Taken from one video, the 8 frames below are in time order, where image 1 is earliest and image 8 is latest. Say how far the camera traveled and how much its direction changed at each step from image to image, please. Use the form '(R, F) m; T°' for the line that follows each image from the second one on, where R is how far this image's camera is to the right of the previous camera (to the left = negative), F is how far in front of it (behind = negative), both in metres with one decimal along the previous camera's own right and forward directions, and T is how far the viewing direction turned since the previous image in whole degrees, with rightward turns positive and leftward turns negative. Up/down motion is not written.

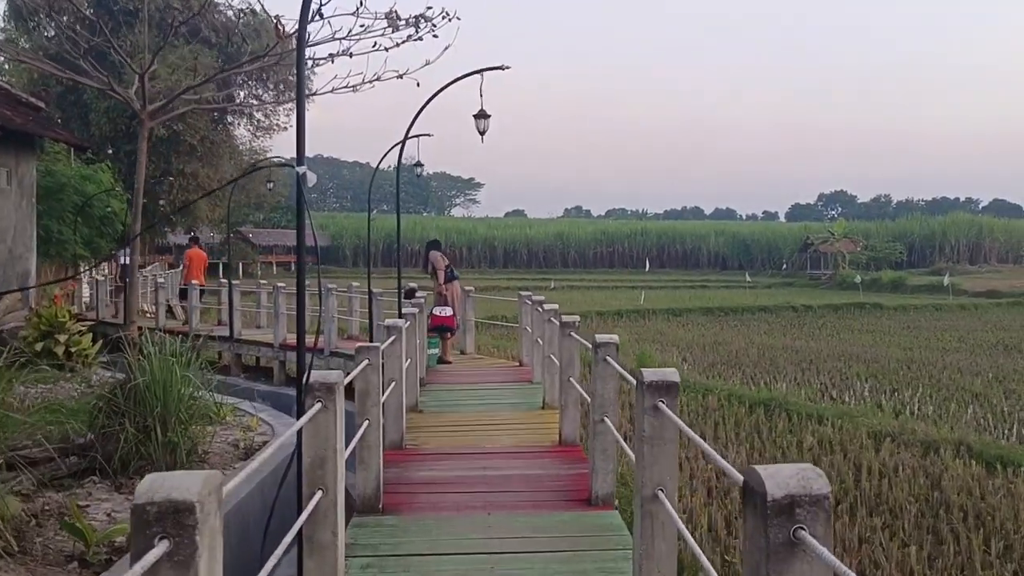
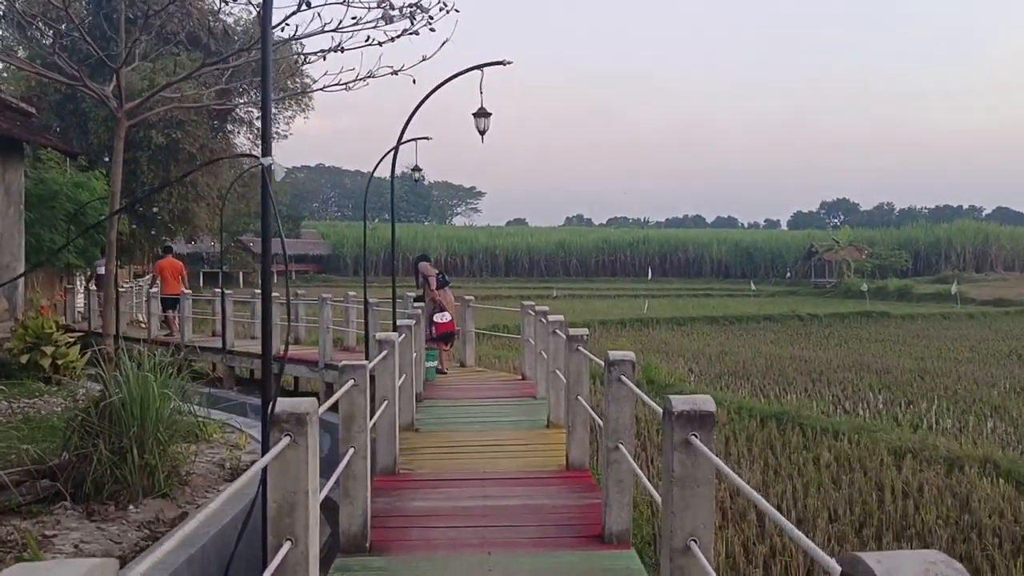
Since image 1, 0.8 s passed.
(0.0, +0.4) m; 0°
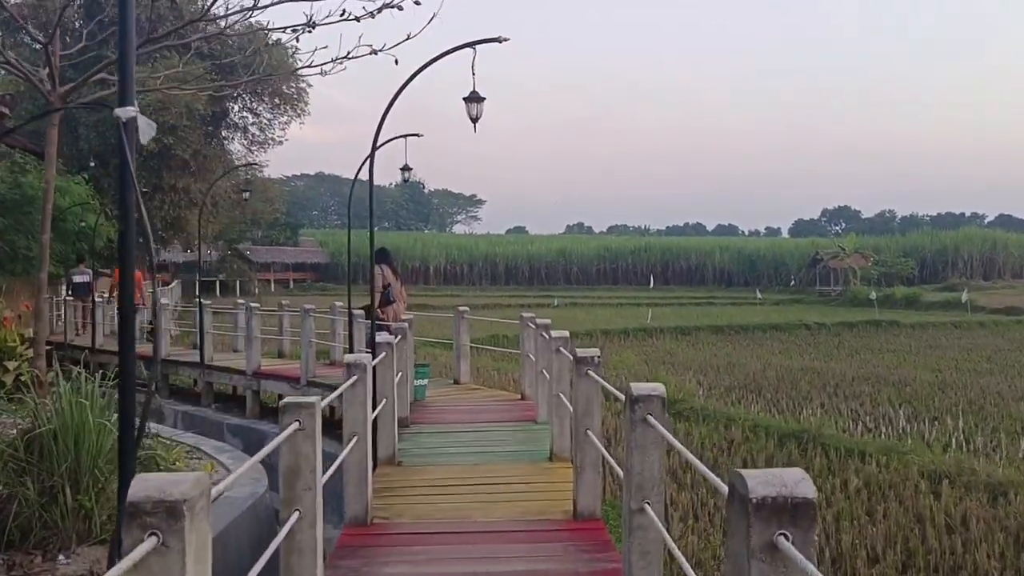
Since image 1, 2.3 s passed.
(0.0, +0.8) m; 0°
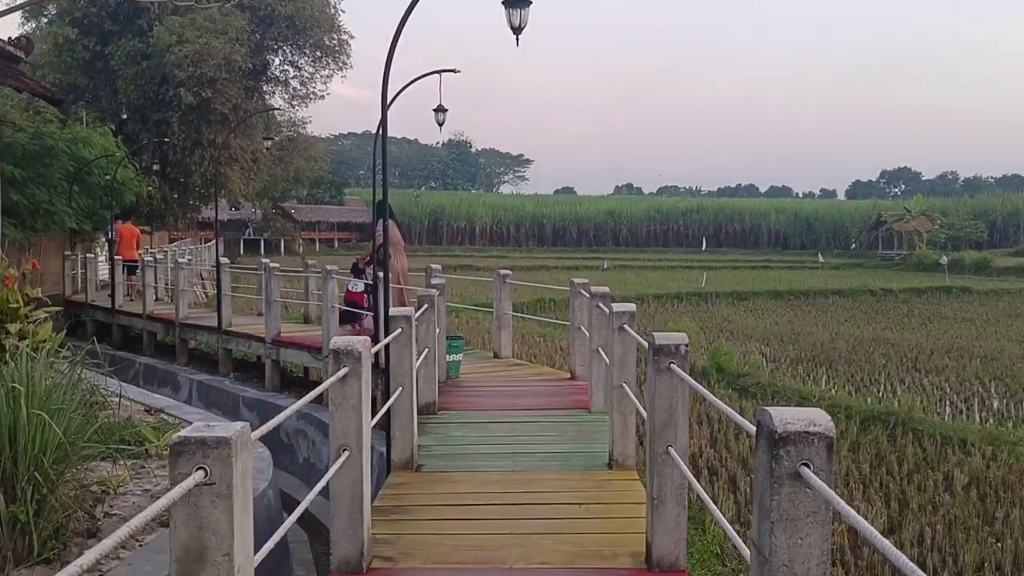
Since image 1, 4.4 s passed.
(0.0, +1.2) m; -3°
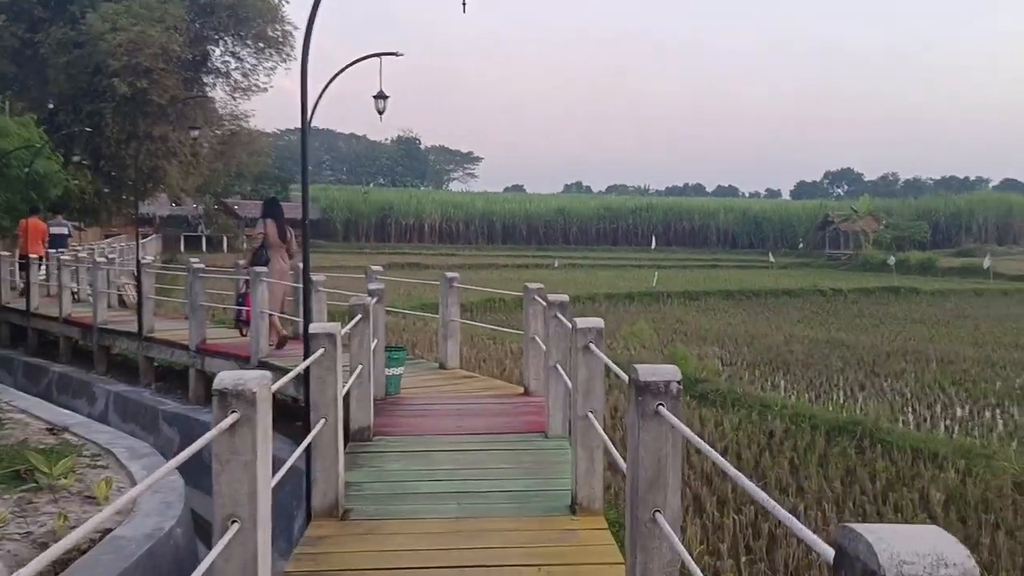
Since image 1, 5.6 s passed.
(0.0, +0.7) m; +3°
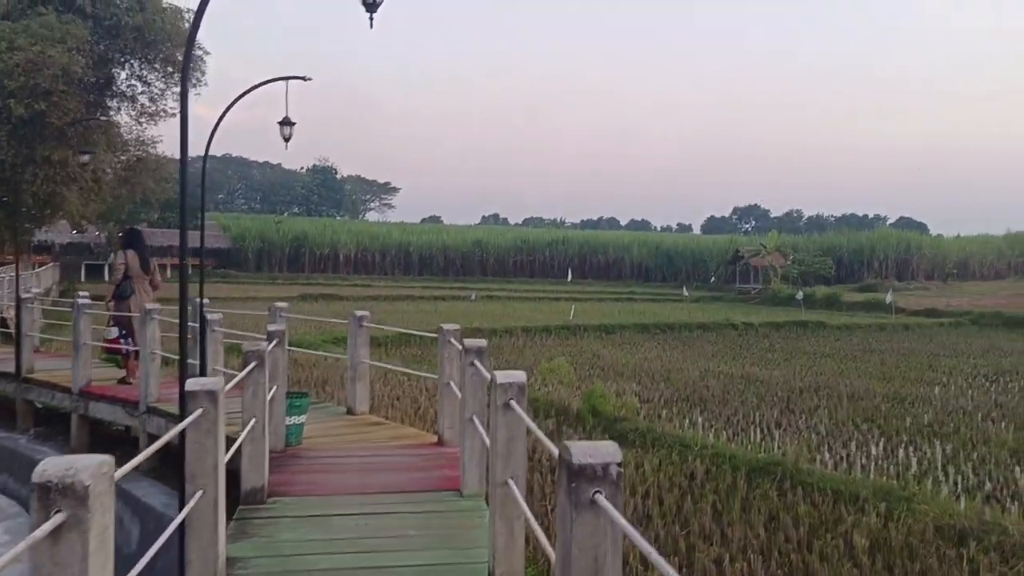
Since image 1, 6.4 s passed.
(0.0, +0.4) m; +5°
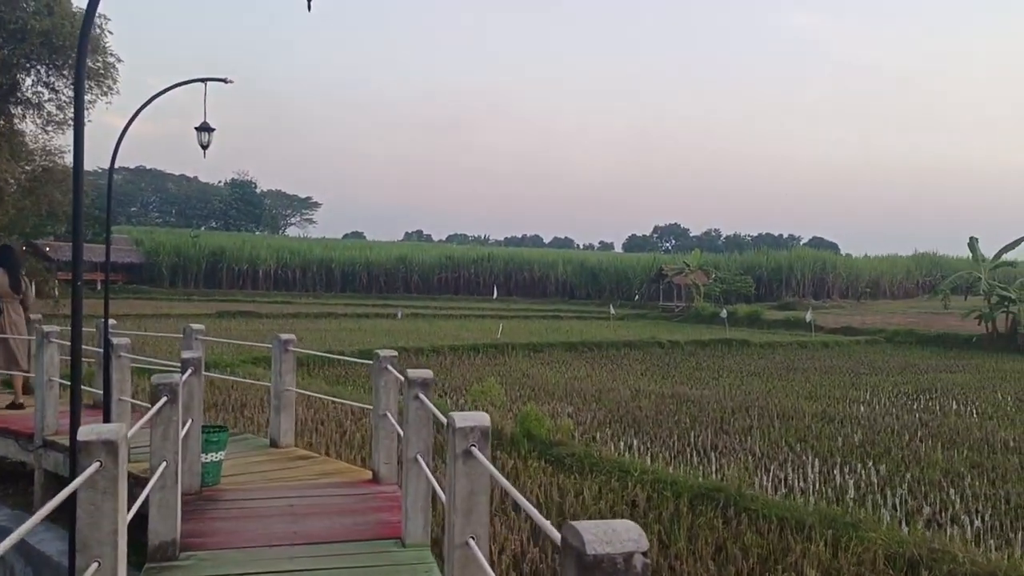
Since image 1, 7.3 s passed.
(-0.1, +0.4) m; +5°
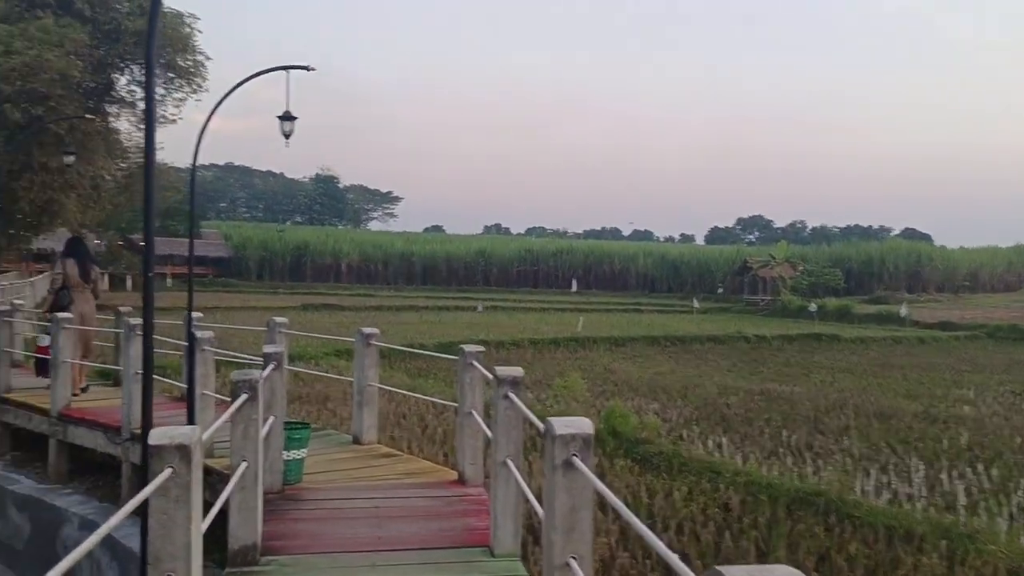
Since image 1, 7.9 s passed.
(-0.1, +0.3) m; -5°
